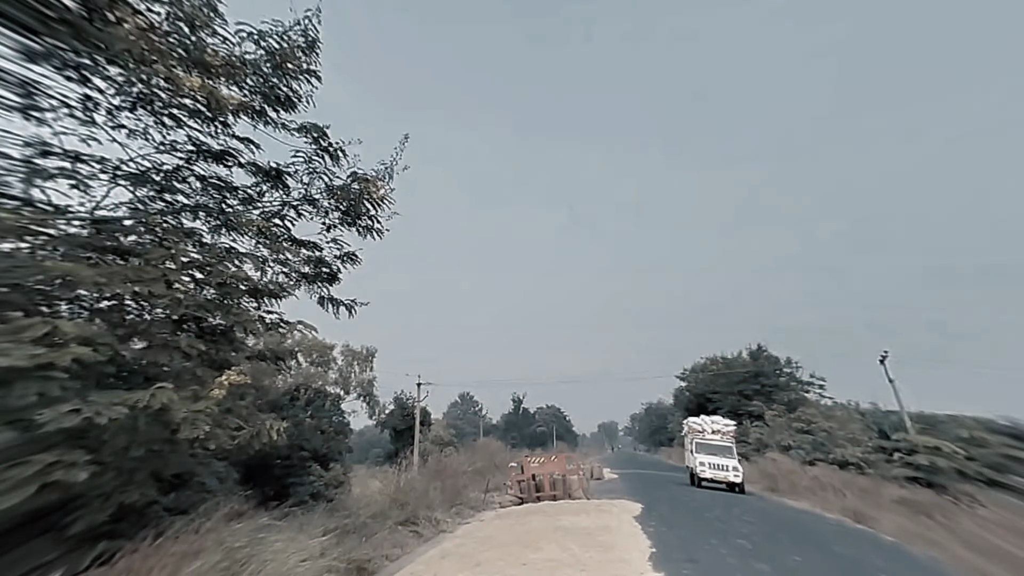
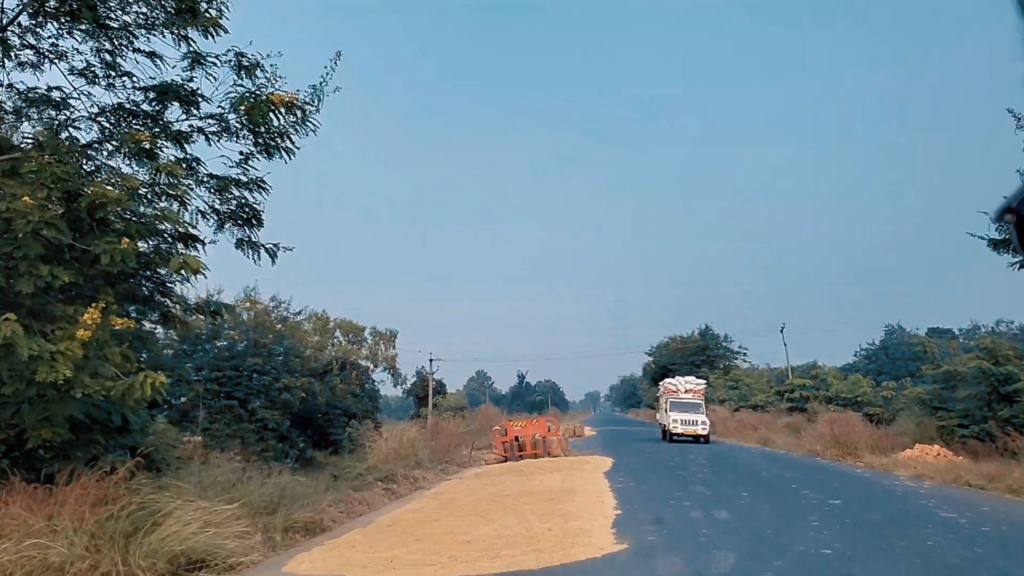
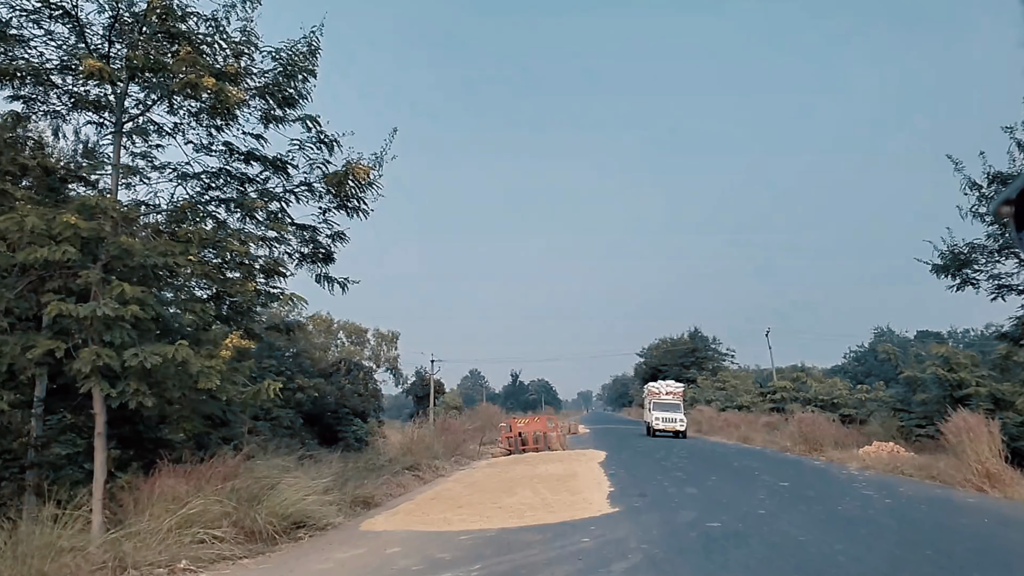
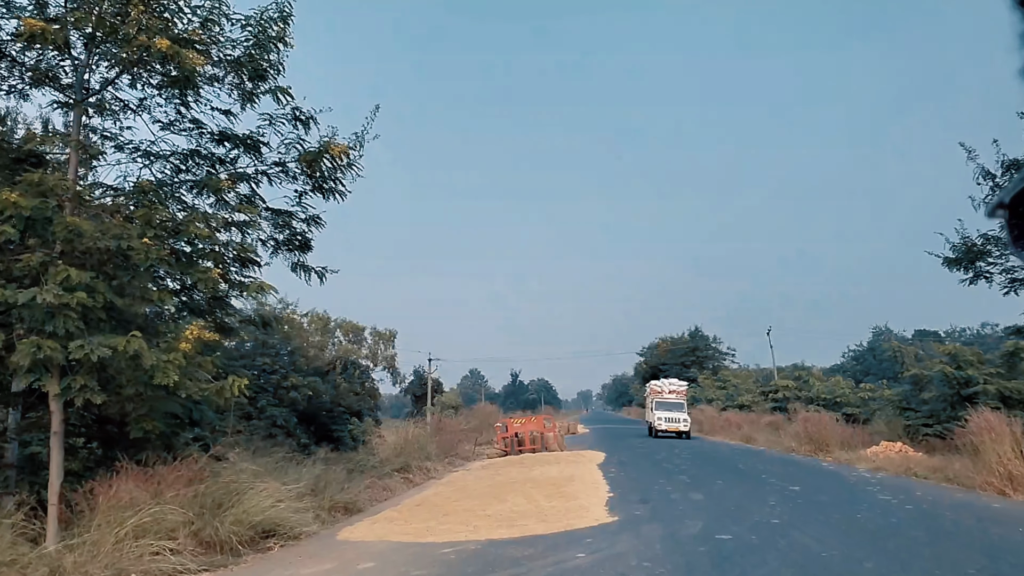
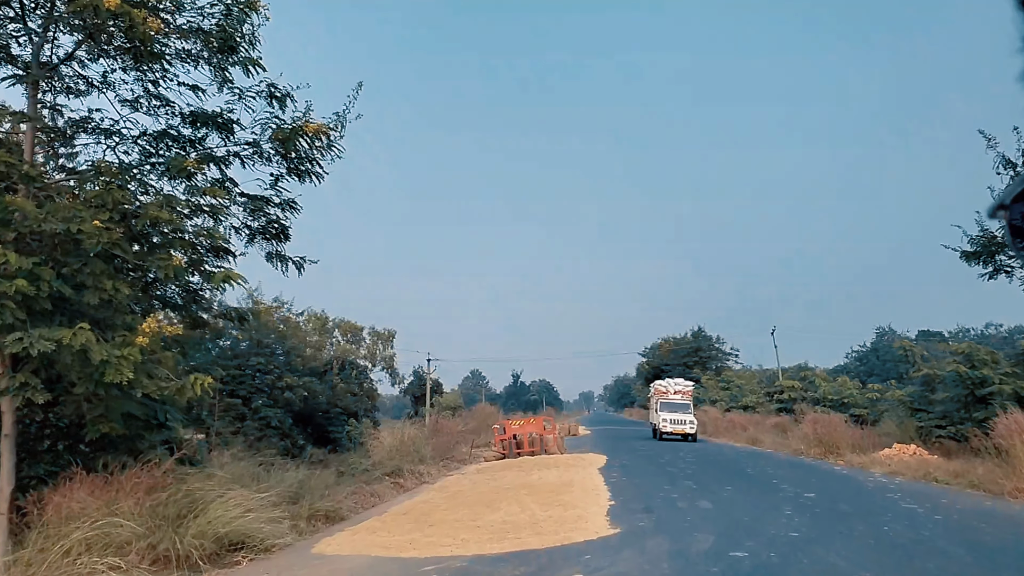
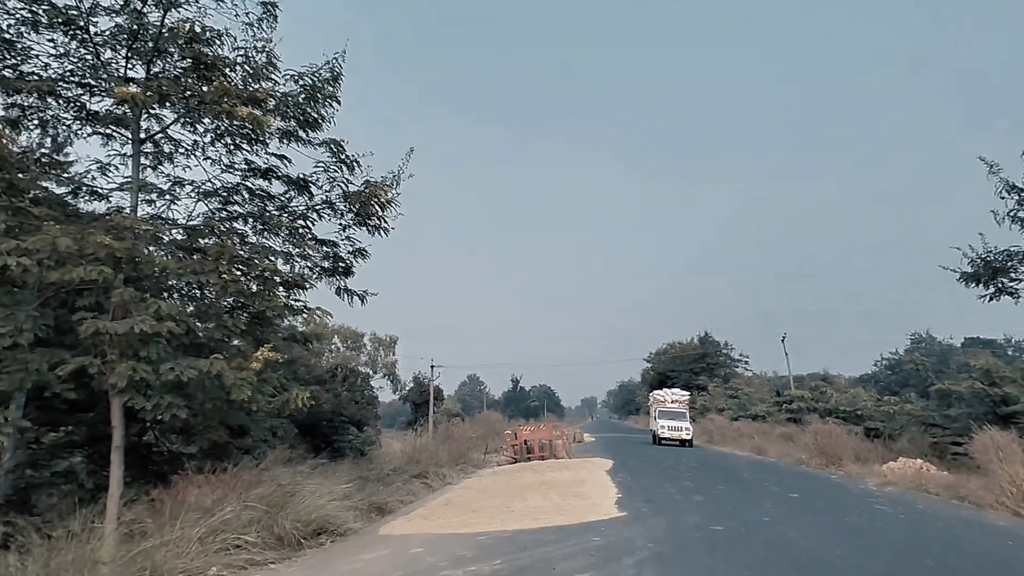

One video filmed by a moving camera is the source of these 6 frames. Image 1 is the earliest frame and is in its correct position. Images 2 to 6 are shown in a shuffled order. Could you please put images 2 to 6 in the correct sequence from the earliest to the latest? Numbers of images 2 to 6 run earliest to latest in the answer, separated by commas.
6, 3, 4, 5, 2
